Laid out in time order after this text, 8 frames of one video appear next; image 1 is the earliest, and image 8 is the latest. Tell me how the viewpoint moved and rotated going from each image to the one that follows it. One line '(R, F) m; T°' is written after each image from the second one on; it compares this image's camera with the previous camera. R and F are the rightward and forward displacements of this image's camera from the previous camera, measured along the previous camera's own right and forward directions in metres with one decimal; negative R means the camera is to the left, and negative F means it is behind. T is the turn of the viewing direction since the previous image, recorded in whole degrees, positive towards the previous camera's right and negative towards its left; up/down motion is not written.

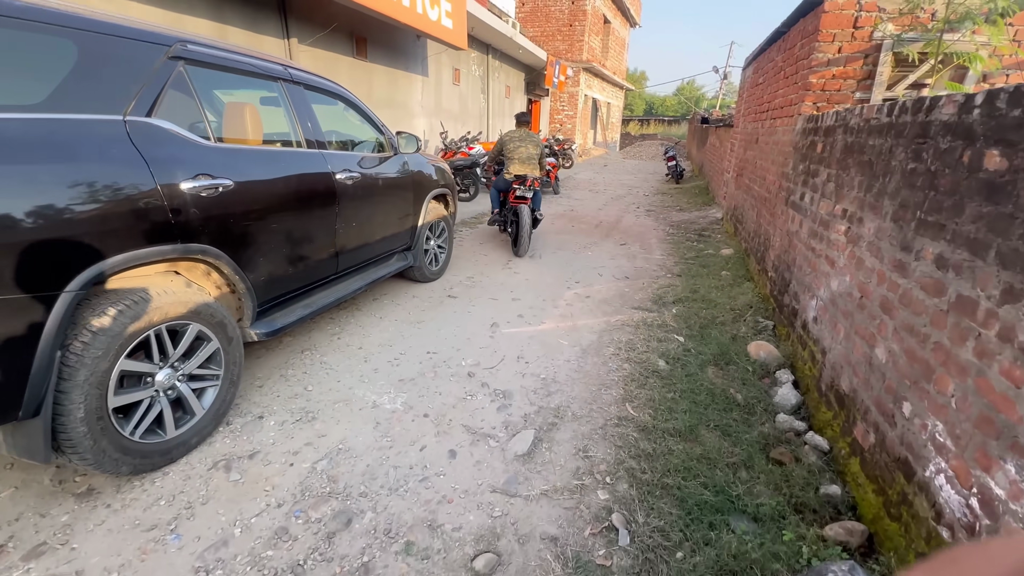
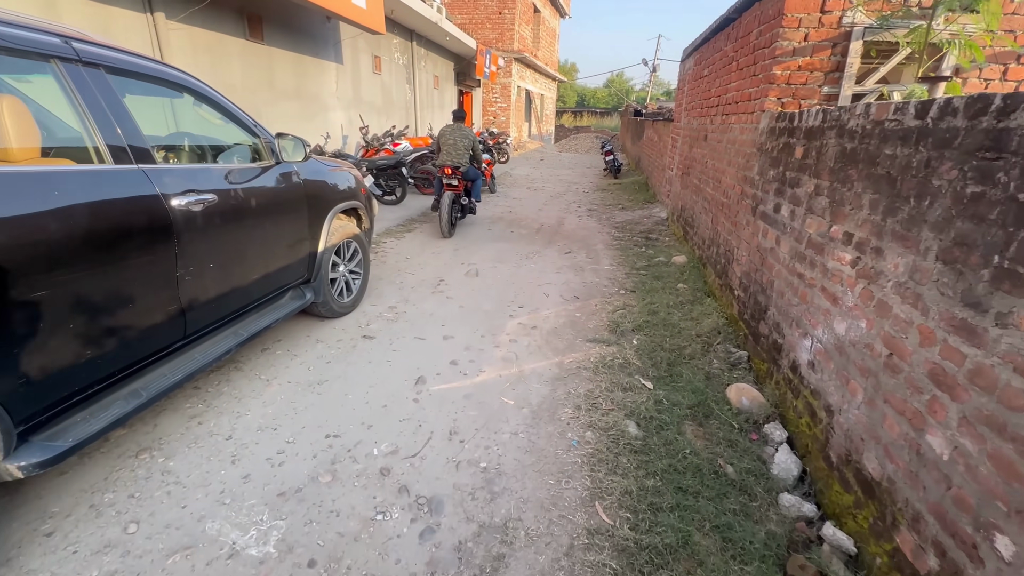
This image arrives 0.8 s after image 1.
(+0.1, +0.7) m; +7°
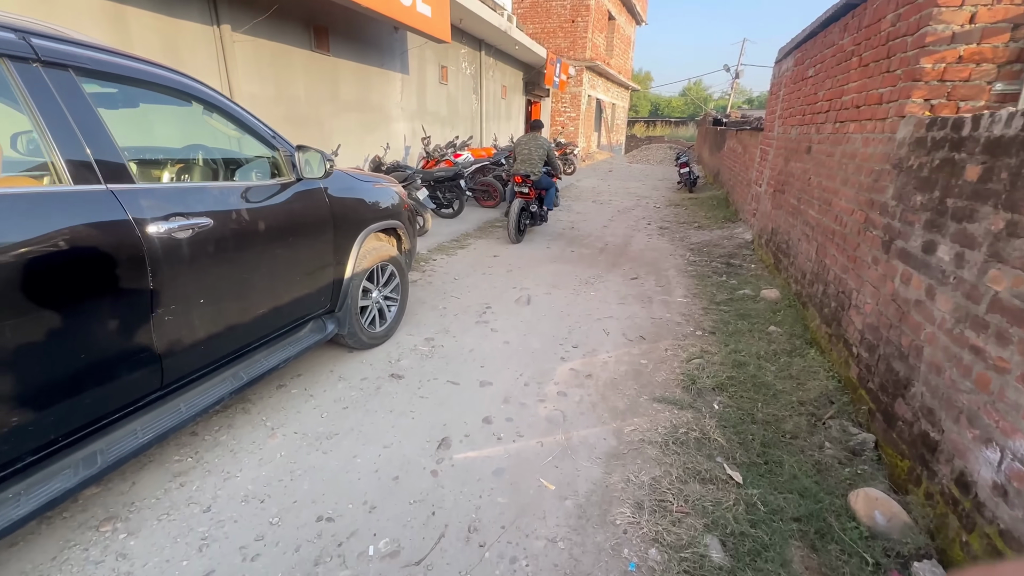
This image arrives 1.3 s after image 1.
(+0.1, +0.5) m; -8°
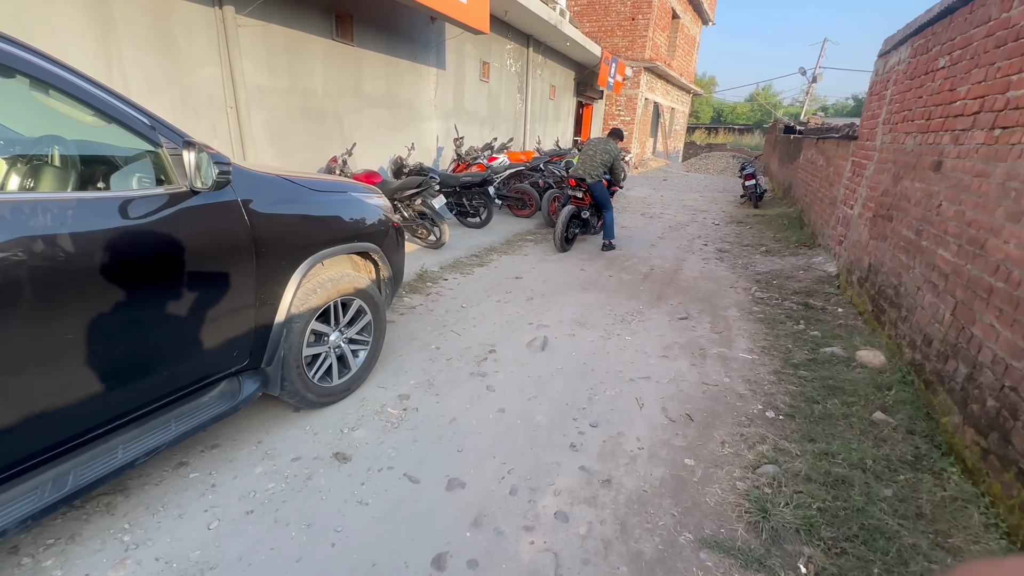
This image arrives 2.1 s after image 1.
(+0.2, +0.9) m; -6°
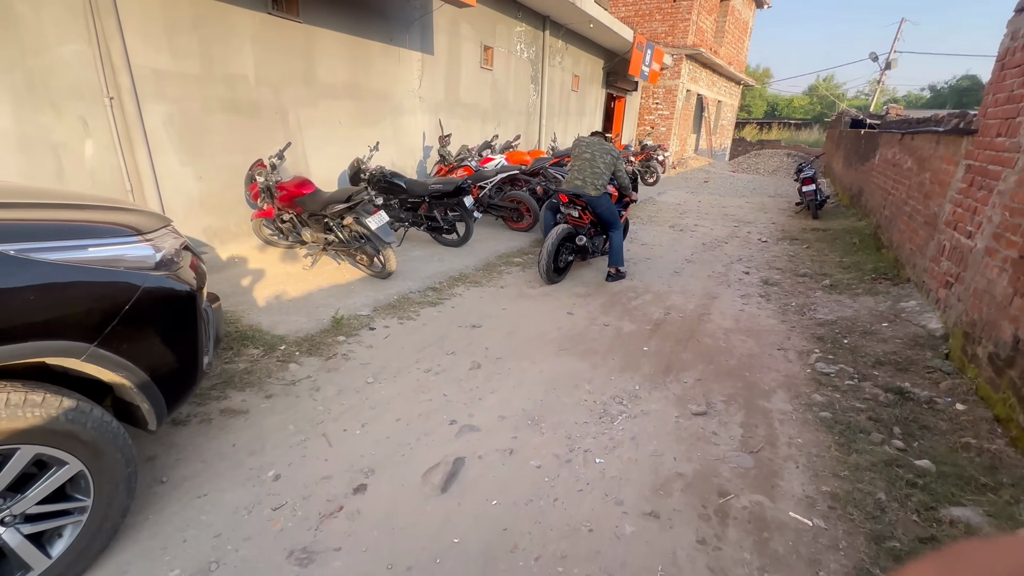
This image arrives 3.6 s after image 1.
(+0.7, +1.4) m; -5°
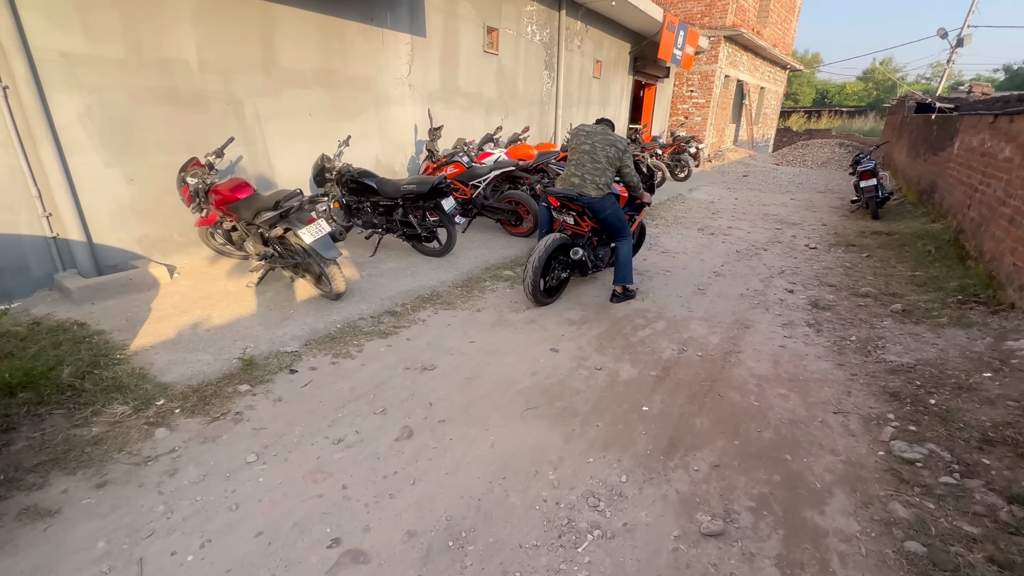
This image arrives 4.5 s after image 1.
(+0.4, +0.9) m; -4°
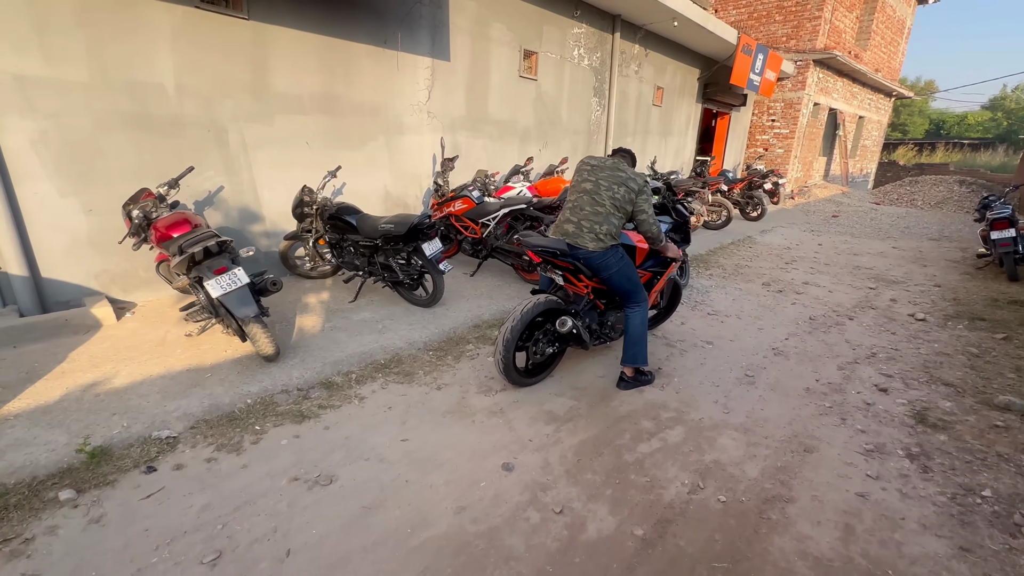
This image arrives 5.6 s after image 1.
(+0.6, +0.9) m; -9°
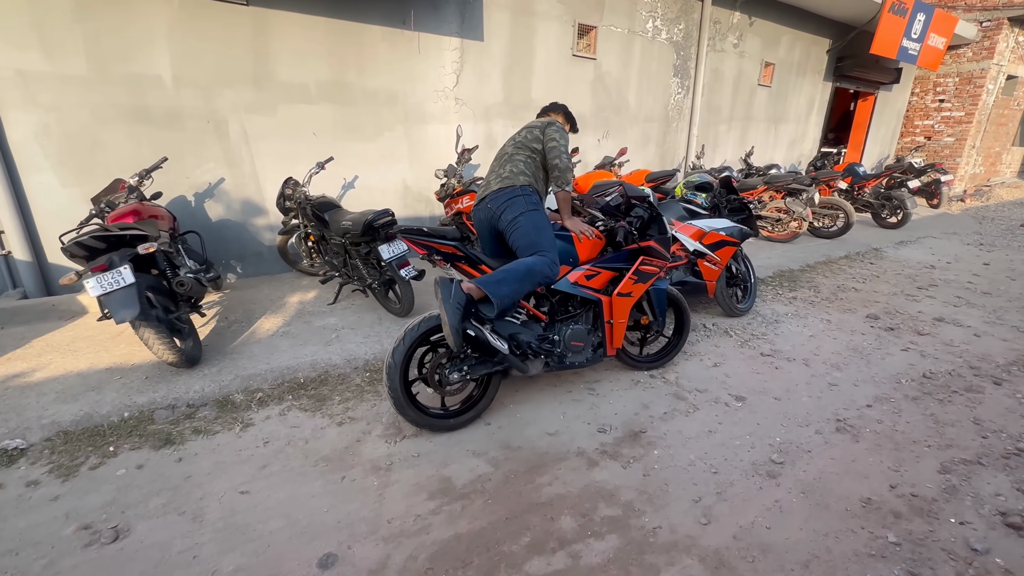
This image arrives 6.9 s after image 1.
(+1.0, +0.8) m; -14°
